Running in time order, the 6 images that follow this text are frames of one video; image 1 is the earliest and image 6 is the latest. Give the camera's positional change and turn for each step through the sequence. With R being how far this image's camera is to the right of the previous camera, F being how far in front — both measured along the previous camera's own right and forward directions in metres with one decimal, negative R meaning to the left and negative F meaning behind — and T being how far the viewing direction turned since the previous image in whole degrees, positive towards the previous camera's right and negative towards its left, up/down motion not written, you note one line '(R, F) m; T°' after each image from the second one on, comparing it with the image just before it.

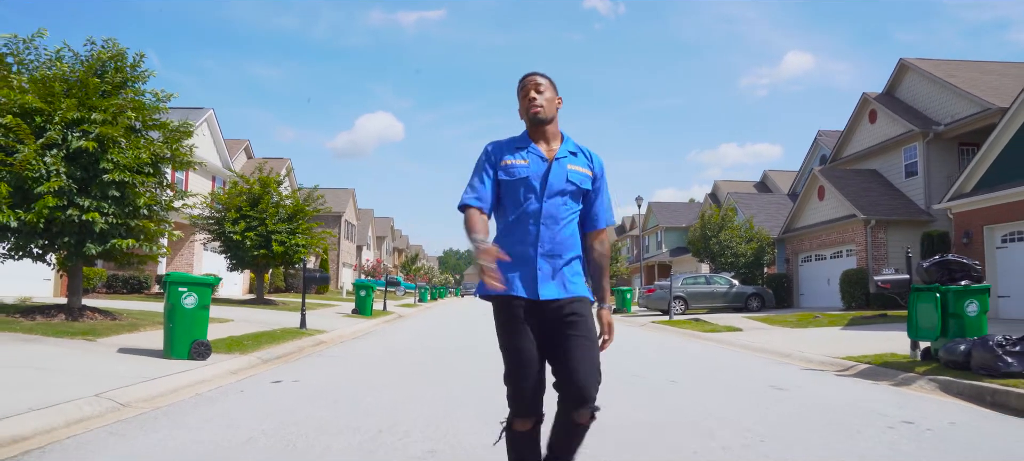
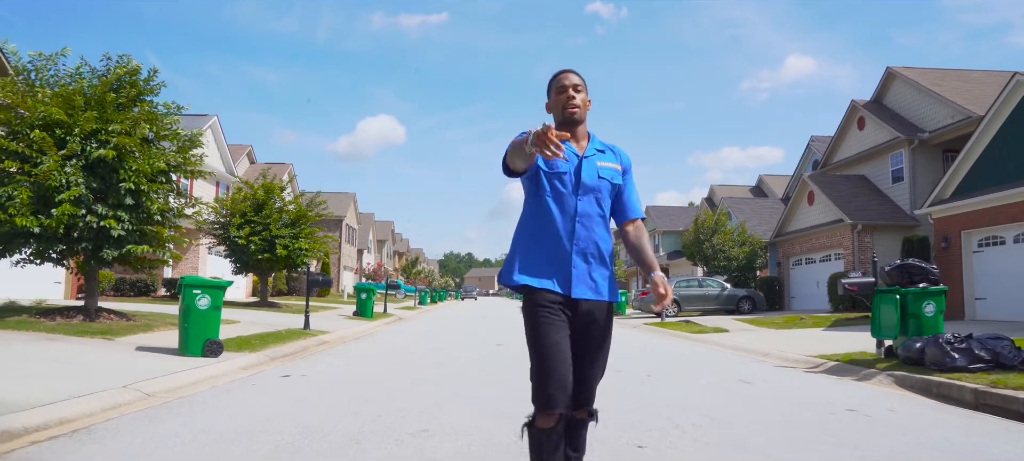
(+0.1, -0.7) m; 0°
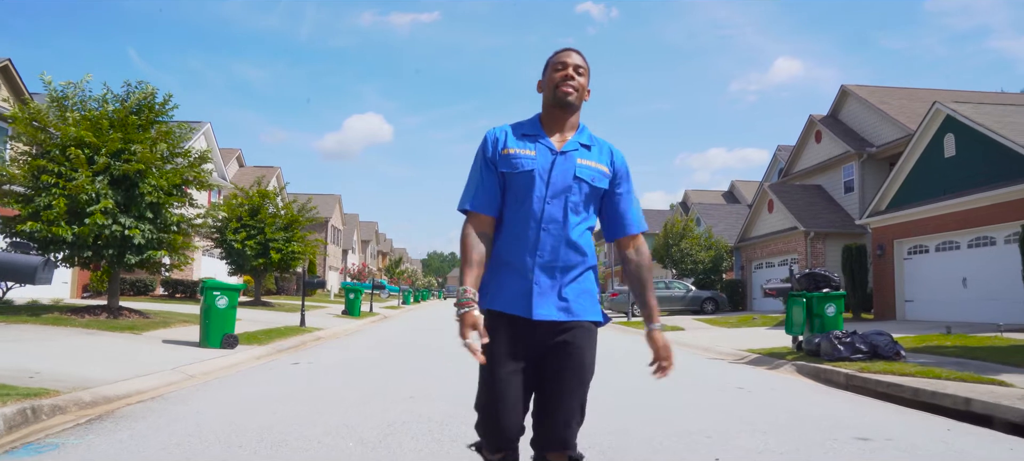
(+0.2, -1.9) m; +1°
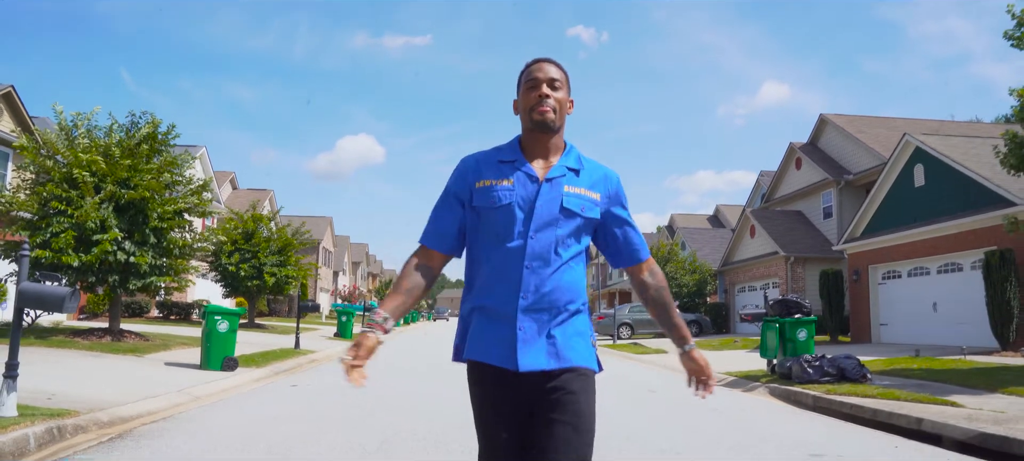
(0.0, -0.7) m; +1°
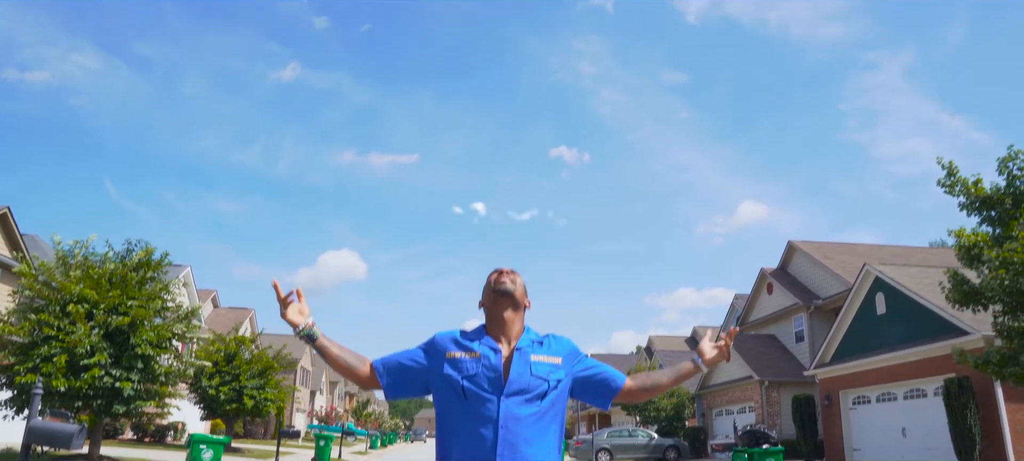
(0.0, -0.8) m; +1°
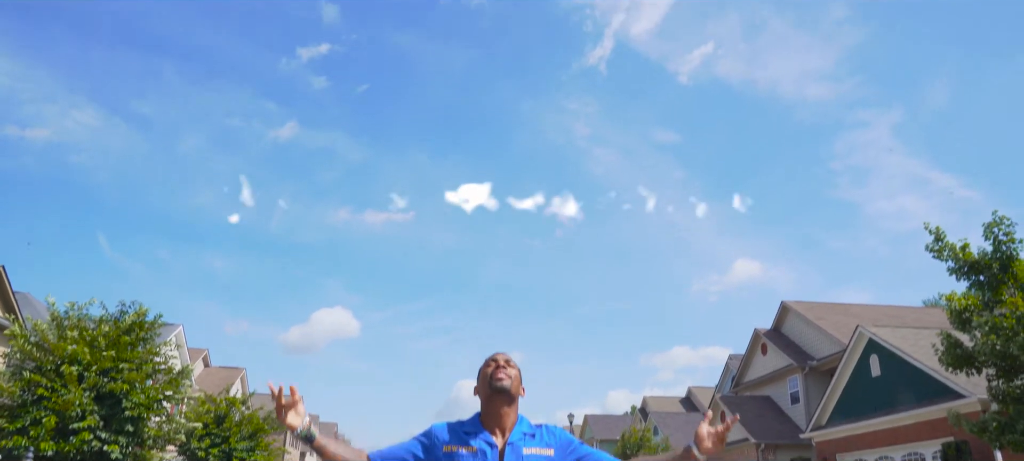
(0.0, -0.1) m; 0°
